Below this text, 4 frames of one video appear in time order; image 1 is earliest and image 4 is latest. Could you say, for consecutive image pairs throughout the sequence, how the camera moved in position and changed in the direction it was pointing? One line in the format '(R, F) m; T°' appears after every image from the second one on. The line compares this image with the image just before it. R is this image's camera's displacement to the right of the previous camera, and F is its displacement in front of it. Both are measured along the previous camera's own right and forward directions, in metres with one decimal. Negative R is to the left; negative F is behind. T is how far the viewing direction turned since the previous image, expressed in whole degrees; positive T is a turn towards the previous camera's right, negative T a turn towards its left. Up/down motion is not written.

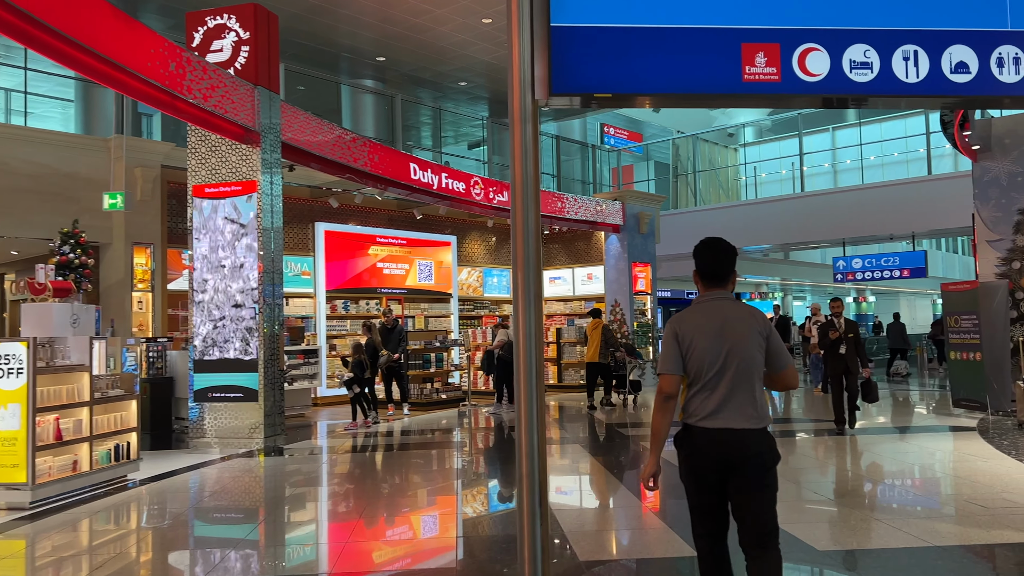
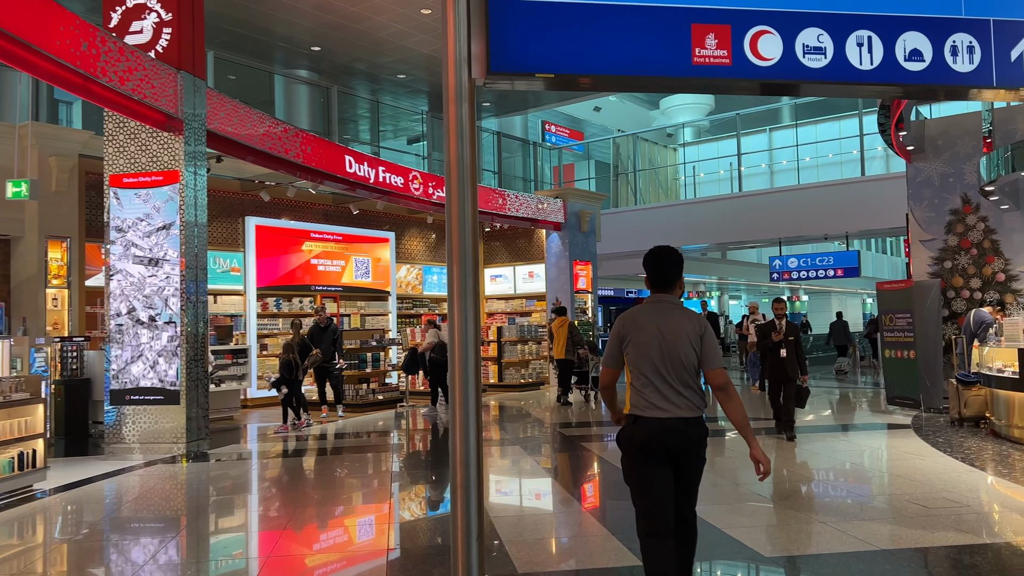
(0.0, +0.3) m; +5°
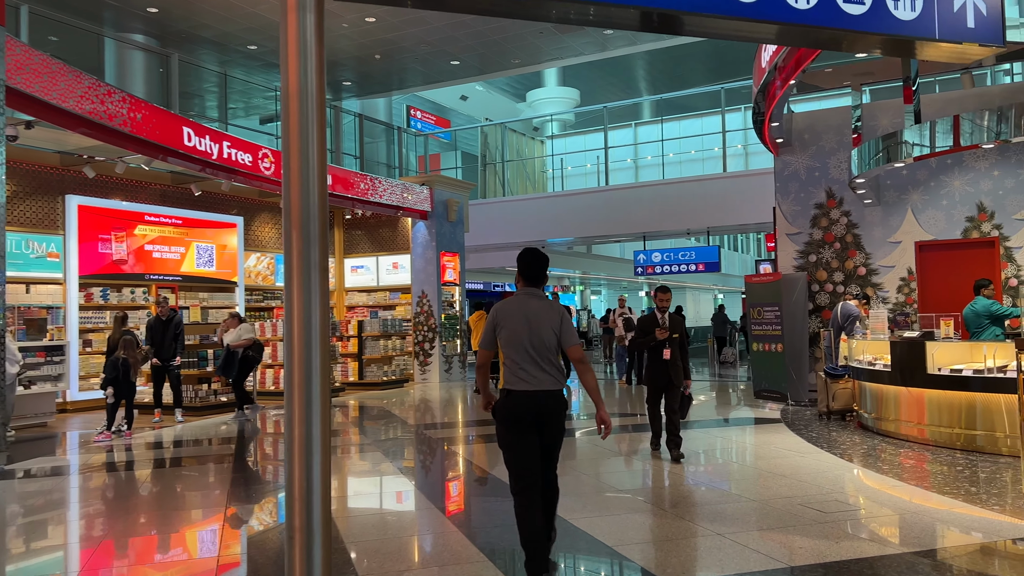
(0.0, +0.7) m; +11°
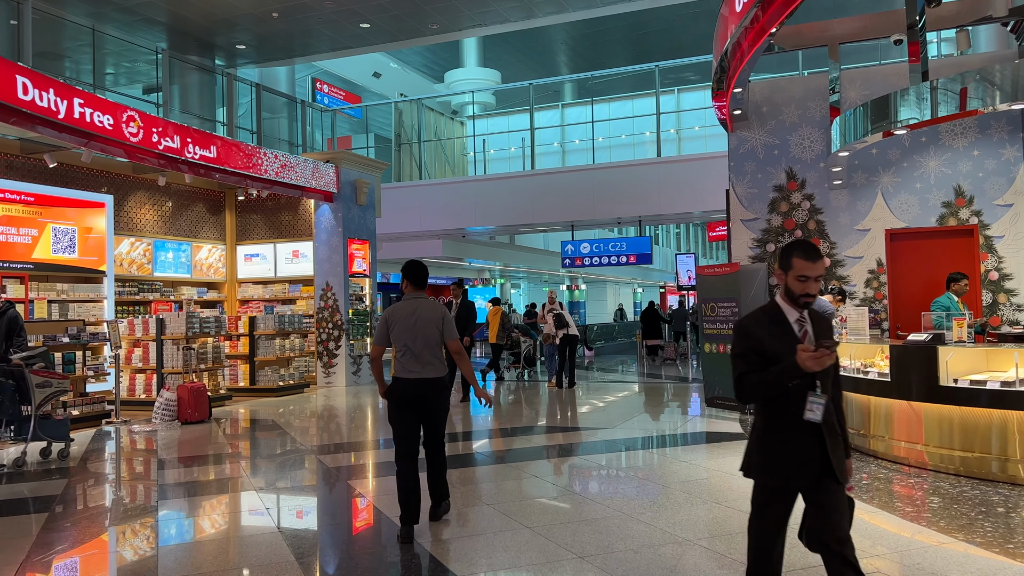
(0.0, +1.3) m; +7°
